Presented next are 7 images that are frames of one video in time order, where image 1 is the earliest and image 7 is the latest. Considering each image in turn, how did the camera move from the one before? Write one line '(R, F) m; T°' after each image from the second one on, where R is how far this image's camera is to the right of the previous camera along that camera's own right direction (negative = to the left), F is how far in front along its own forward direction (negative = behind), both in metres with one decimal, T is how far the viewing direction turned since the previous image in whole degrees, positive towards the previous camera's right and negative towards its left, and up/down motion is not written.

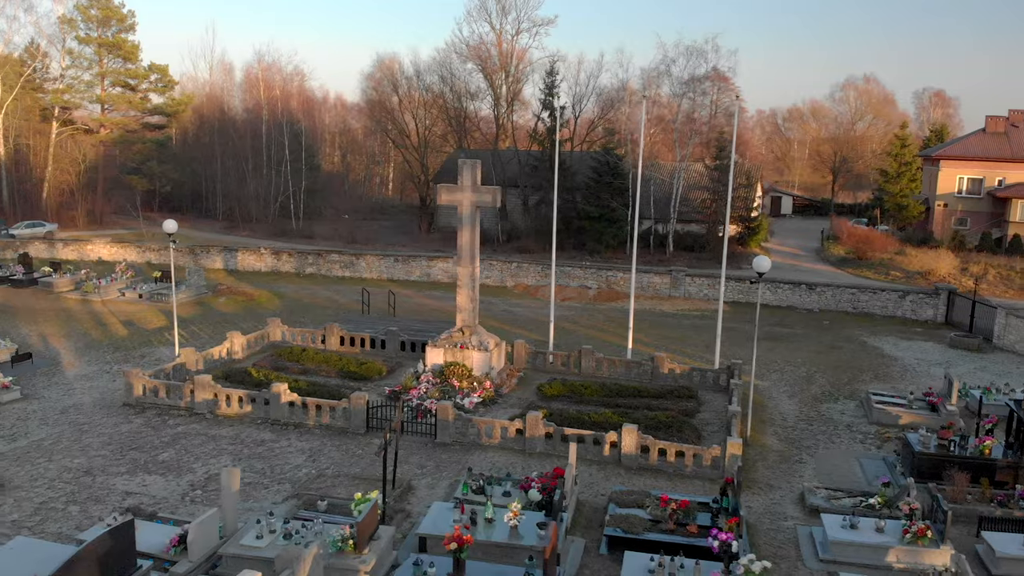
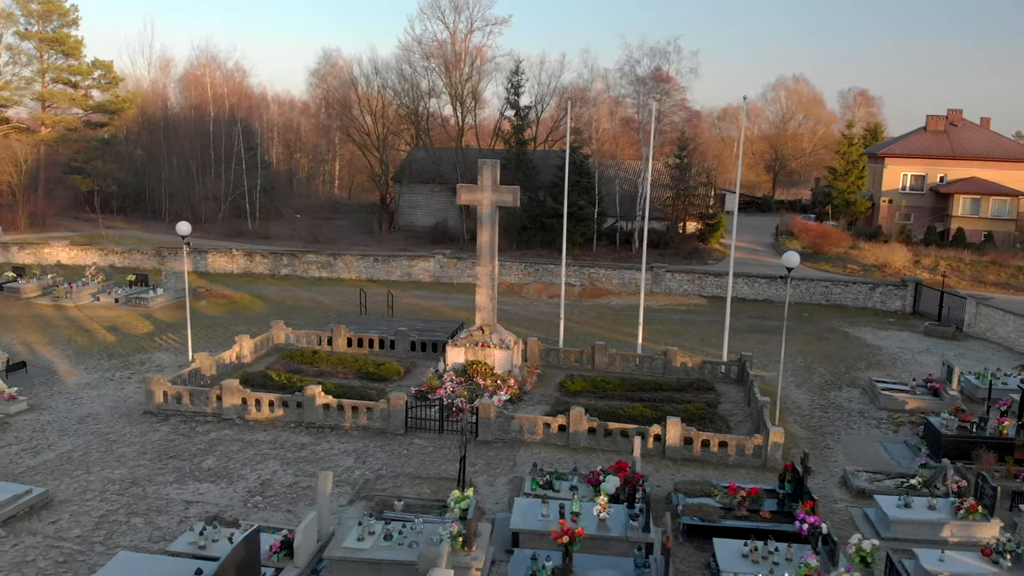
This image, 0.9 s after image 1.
(-2.2, -0.2) m; +5°
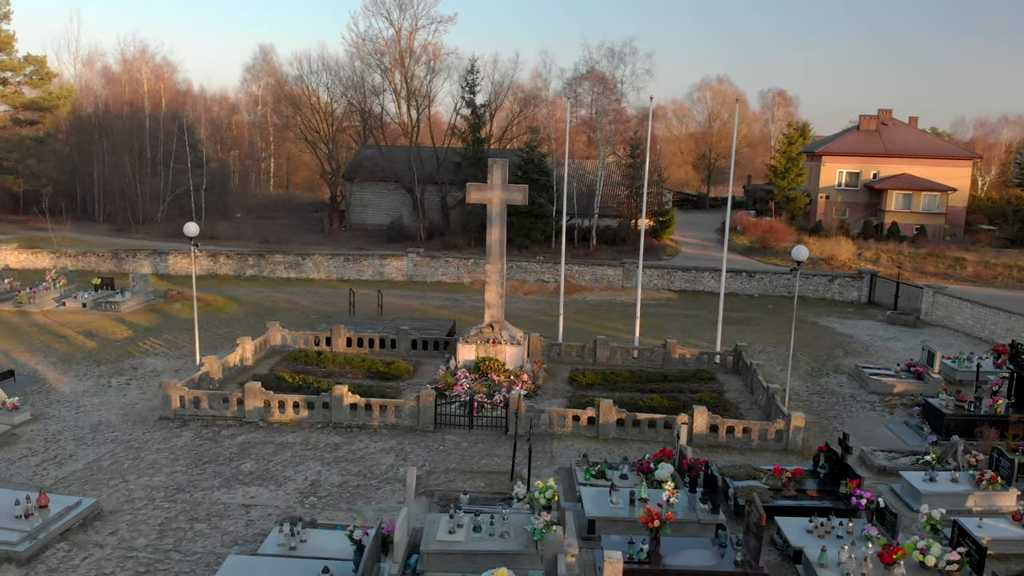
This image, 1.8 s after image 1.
(-2.2, -0.3) m; +6°
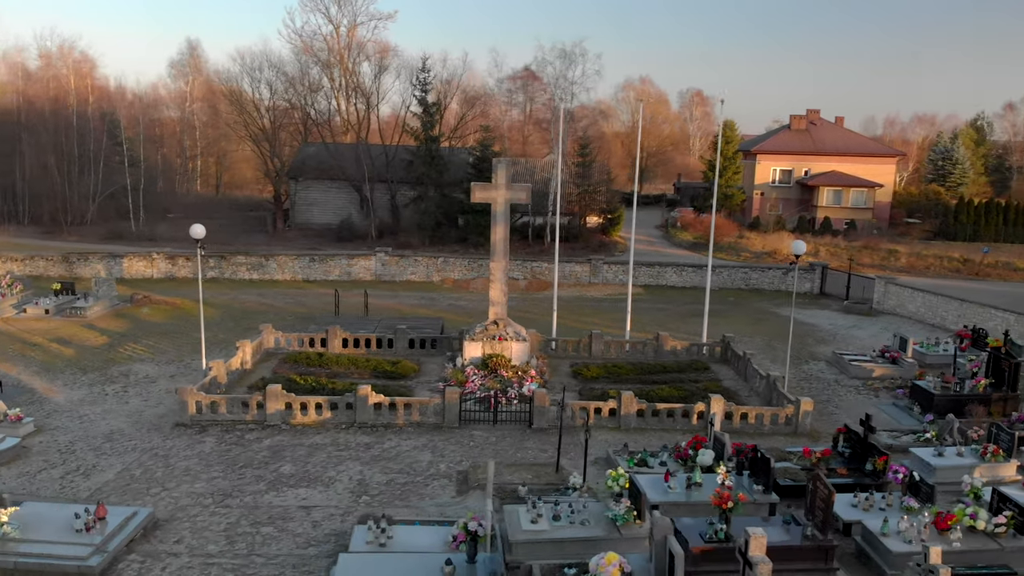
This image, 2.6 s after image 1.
(-2.2, -0.3) m; +6°
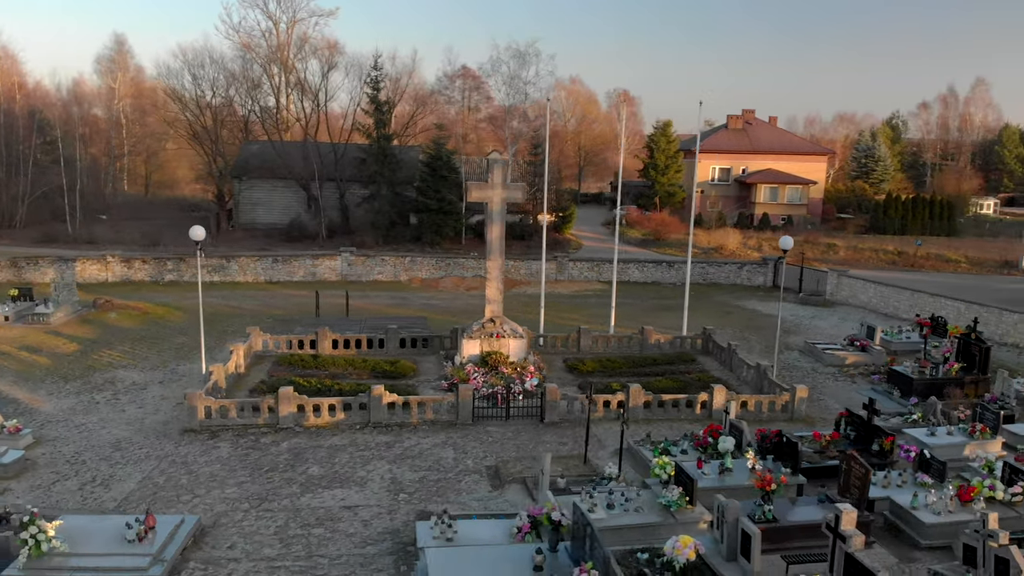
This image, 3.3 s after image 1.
(-1.9, -0.2) m; +6°
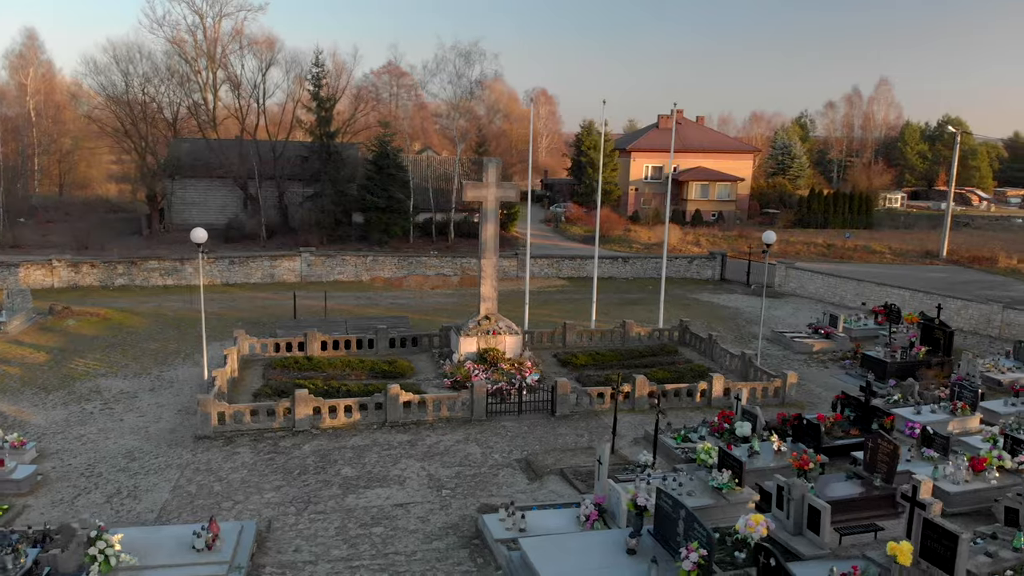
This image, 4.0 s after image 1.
(-2.2, -0.2) m; +7°
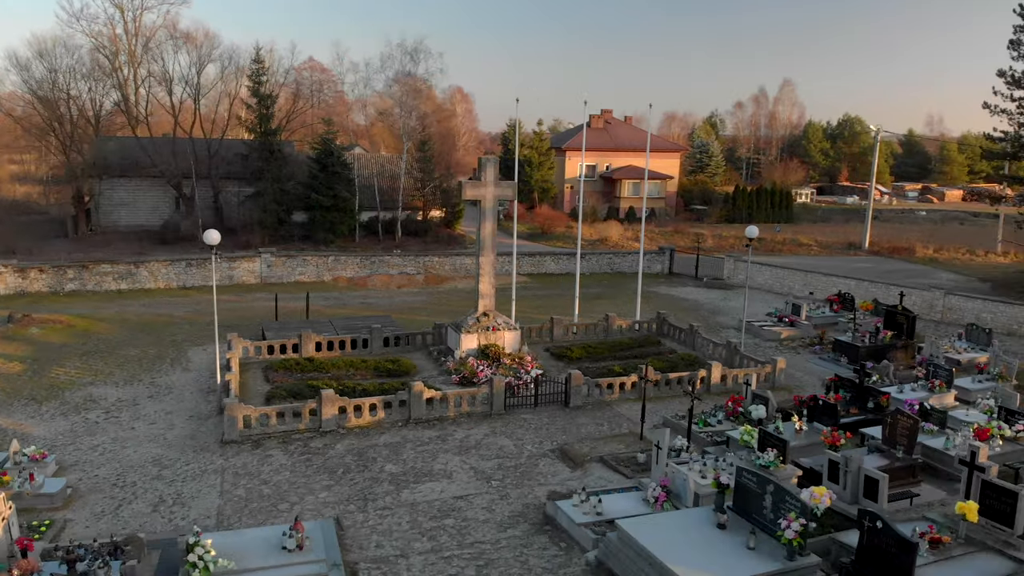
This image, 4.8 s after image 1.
(-2.5, -0.3) m; +7°
